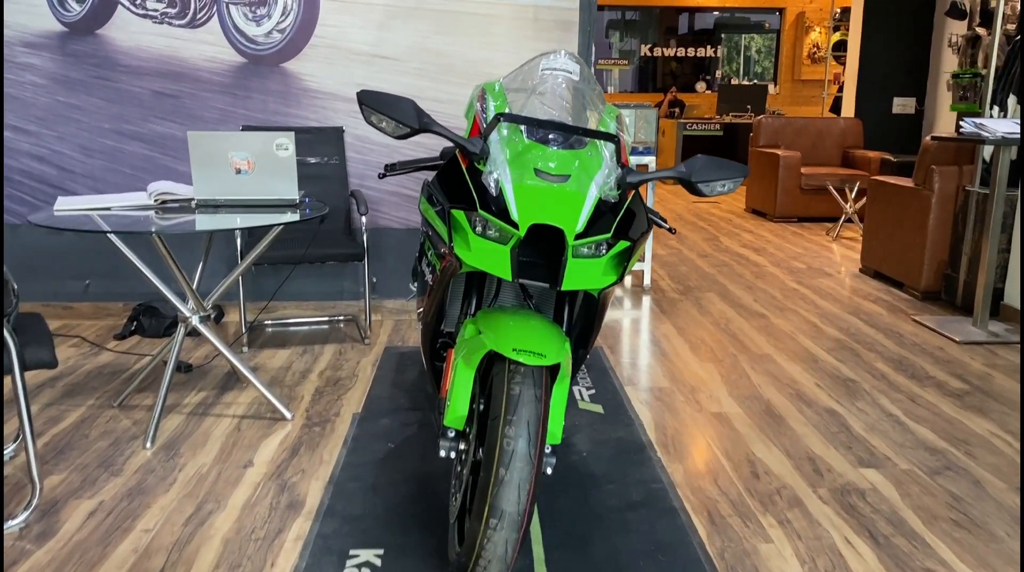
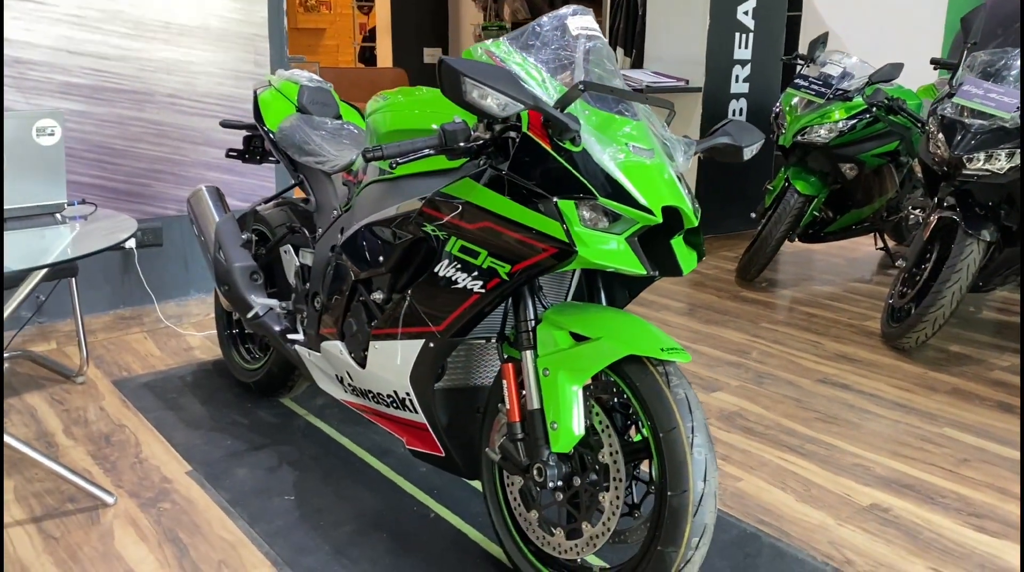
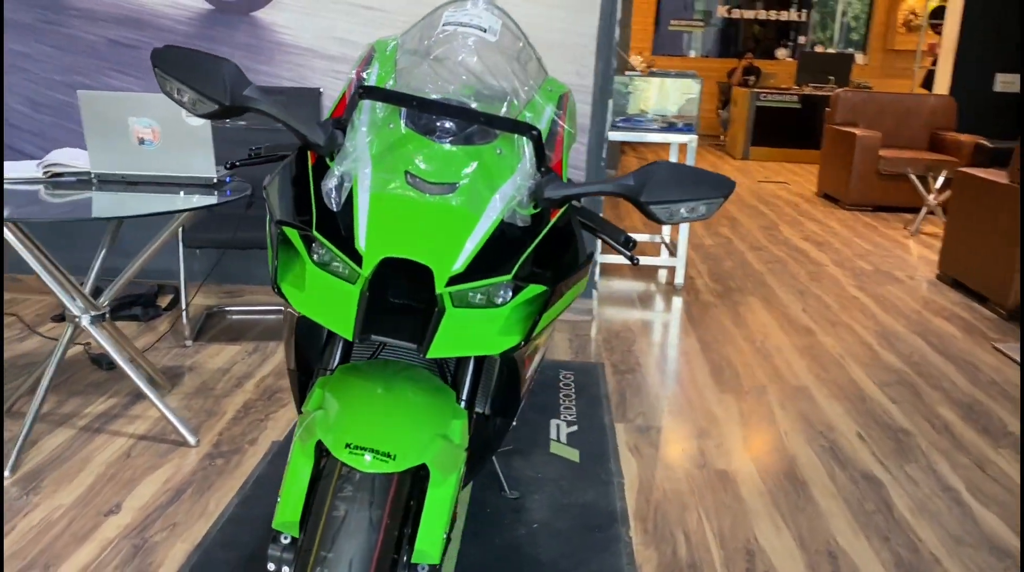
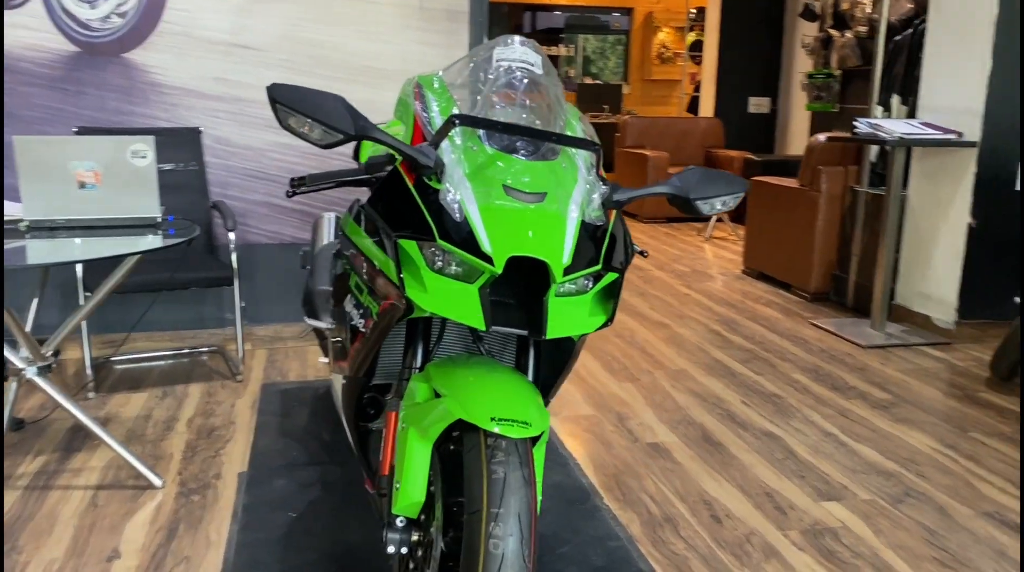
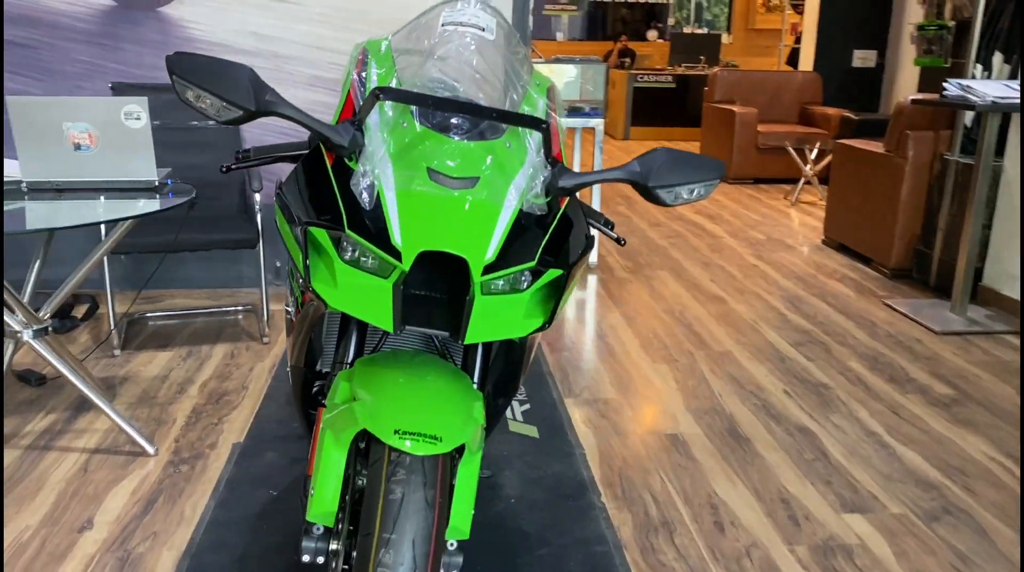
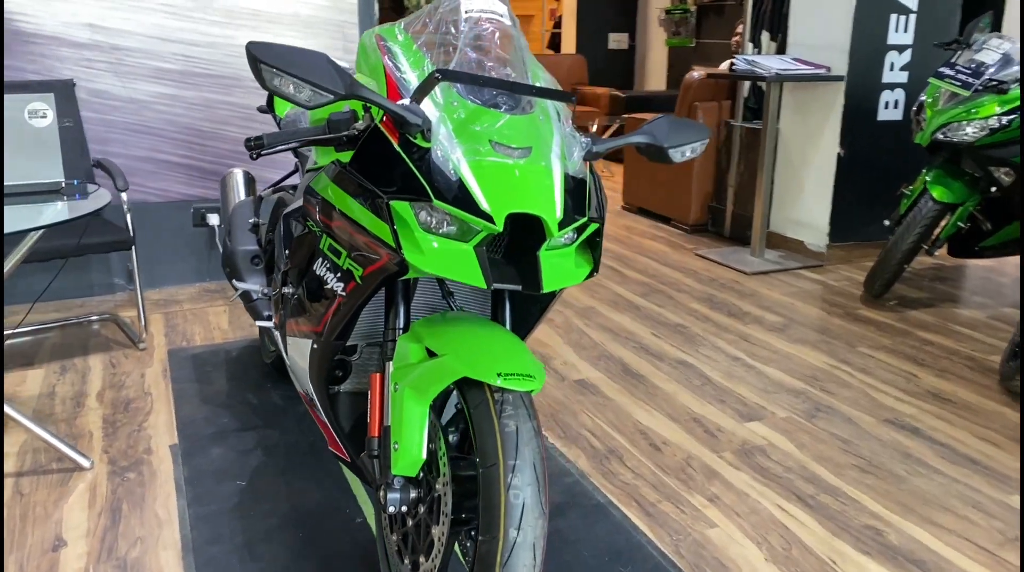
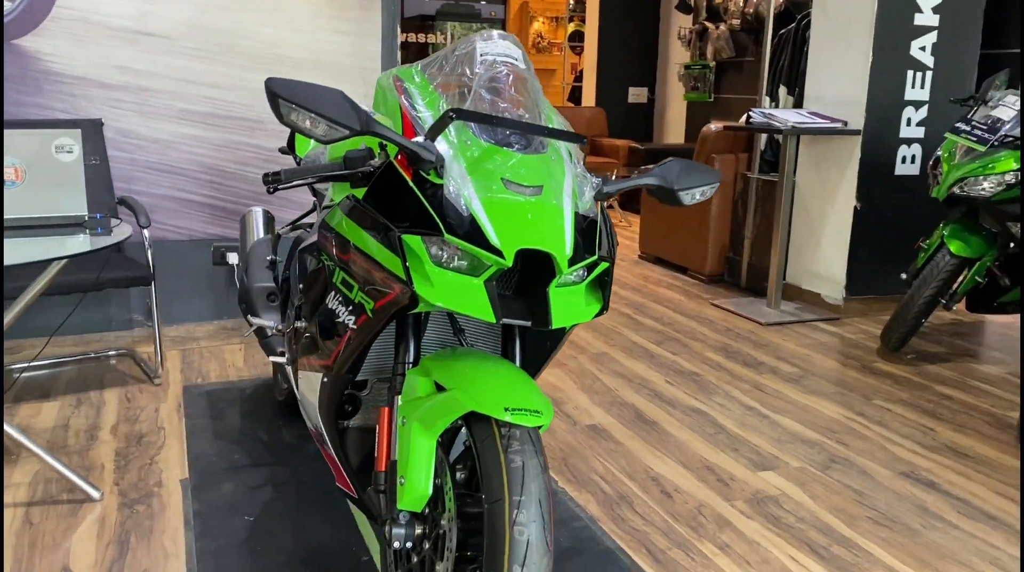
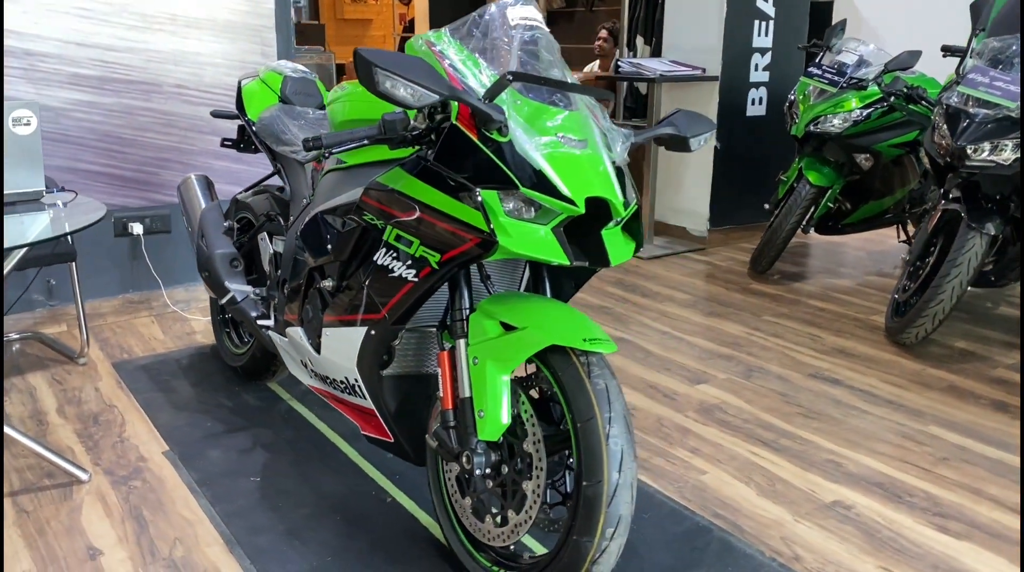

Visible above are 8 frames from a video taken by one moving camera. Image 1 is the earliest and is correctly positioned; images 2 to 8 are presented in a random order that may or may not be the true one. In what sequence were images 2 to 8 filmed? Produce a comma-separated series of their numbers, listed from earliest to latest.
4, 7, 2, 8, 6, 5, 3
